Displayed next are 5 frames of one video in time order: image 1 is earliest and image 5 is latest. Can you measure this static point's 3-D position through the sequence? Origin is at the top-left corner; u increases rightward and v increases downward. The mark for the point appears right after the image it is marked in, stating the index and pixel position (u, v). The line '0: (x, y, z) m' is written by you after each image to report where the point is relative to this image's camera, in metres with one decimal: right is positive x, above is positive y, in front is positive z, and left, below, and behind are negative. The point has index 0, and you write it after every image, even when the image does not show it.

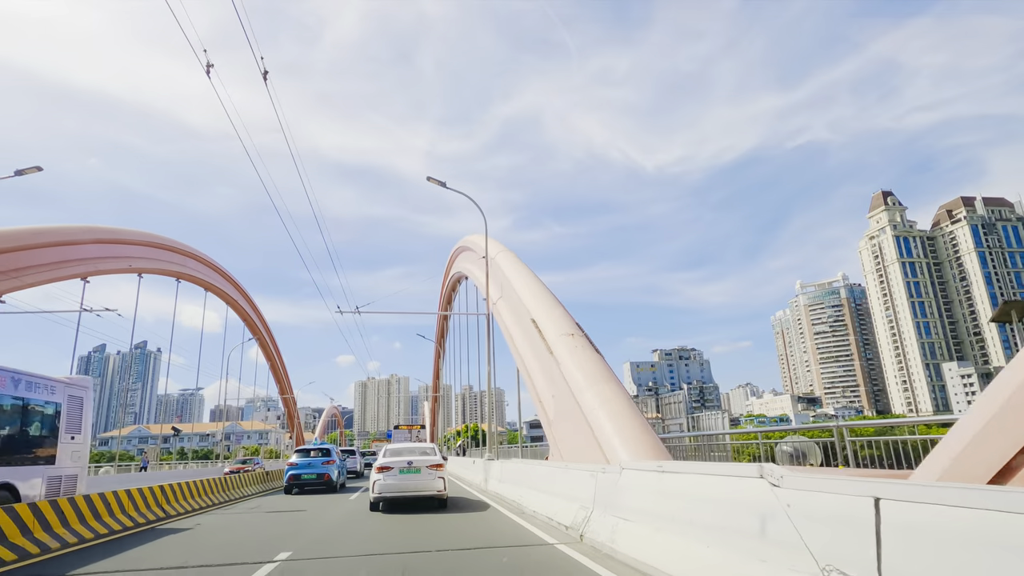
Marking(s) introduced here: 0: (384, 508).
0: (-3.0, -5.2, +16.6) m
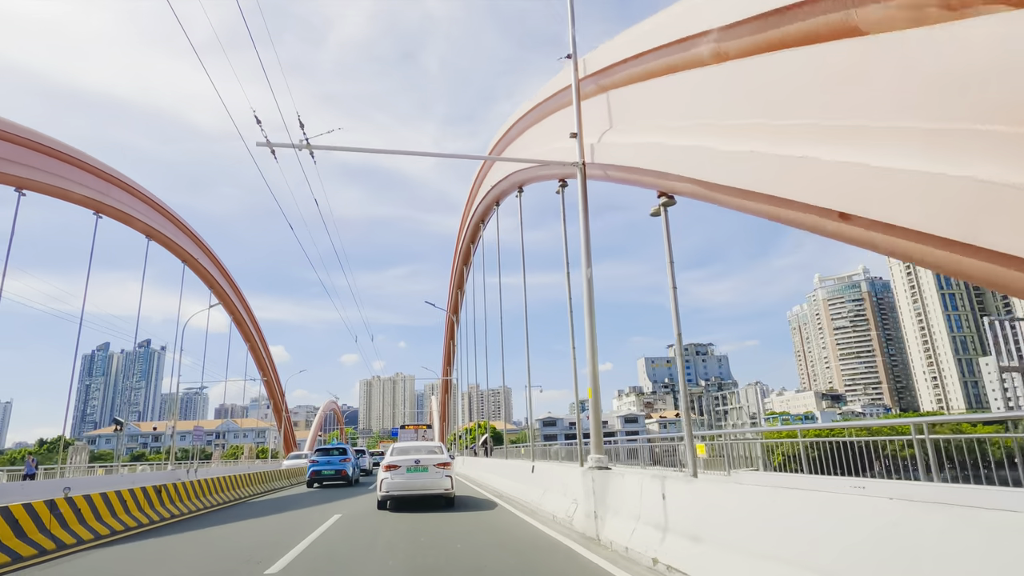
0: (-2.7, -4.8, +15.0) m
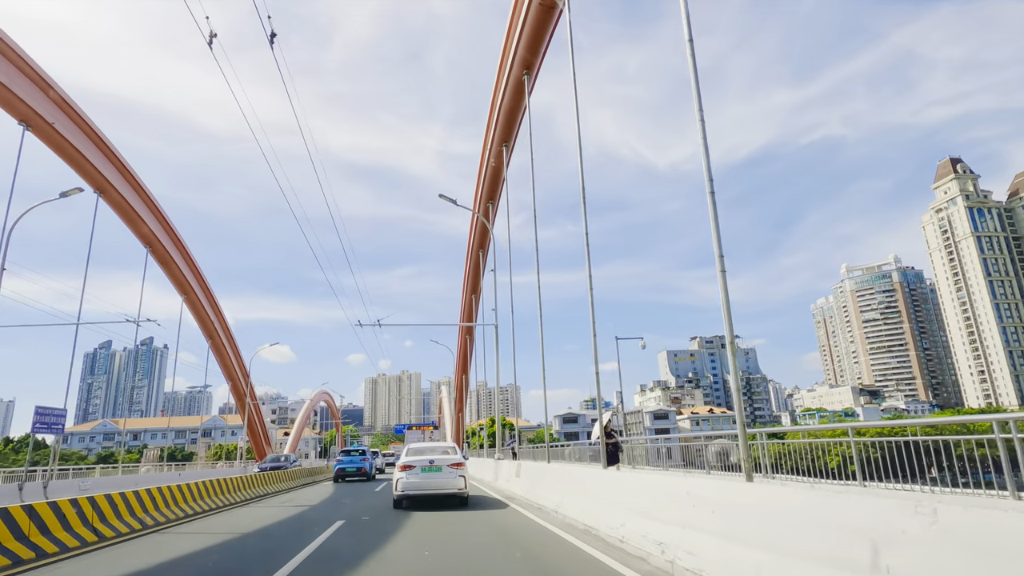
0: (-2.2, -4.2, +12.5) m
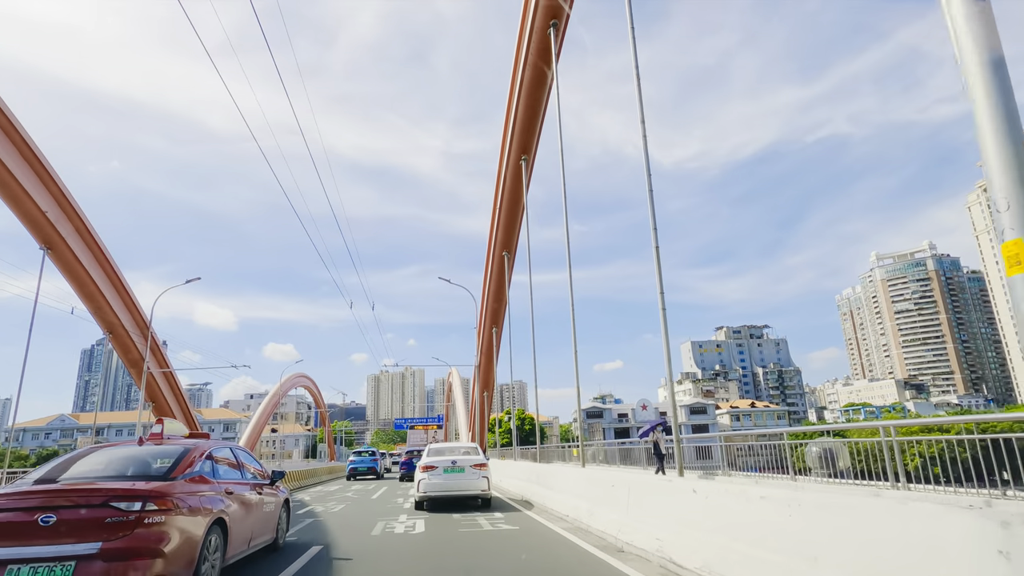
0: (-1.7, -3.5, +9.6) m
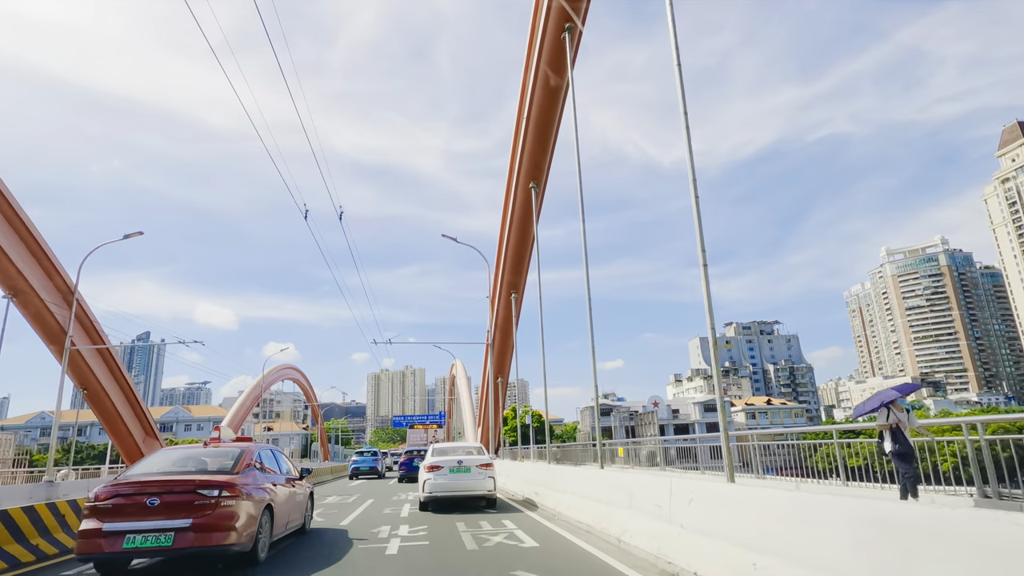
0: (-1.6, -3.2, +8.6) m
